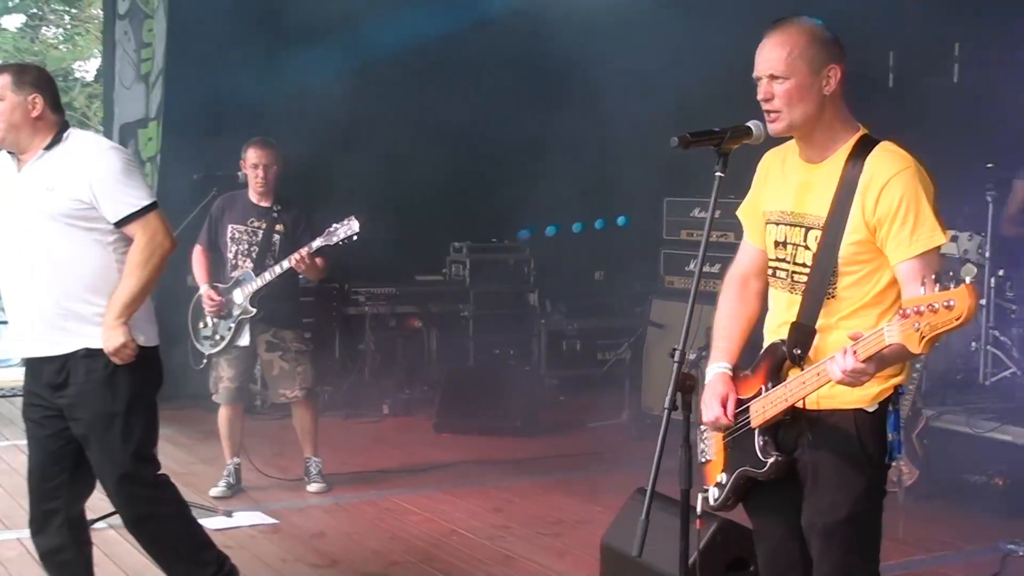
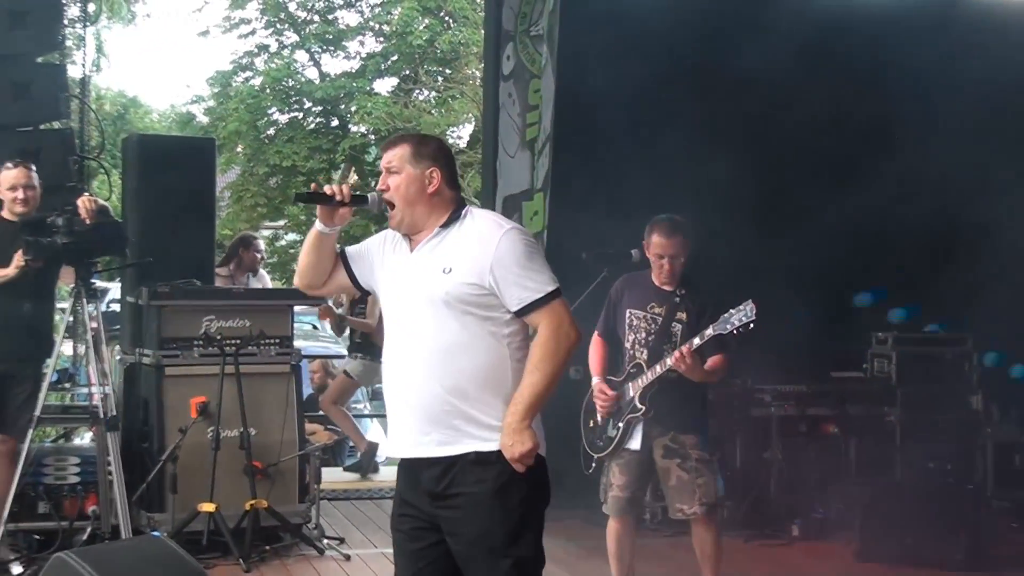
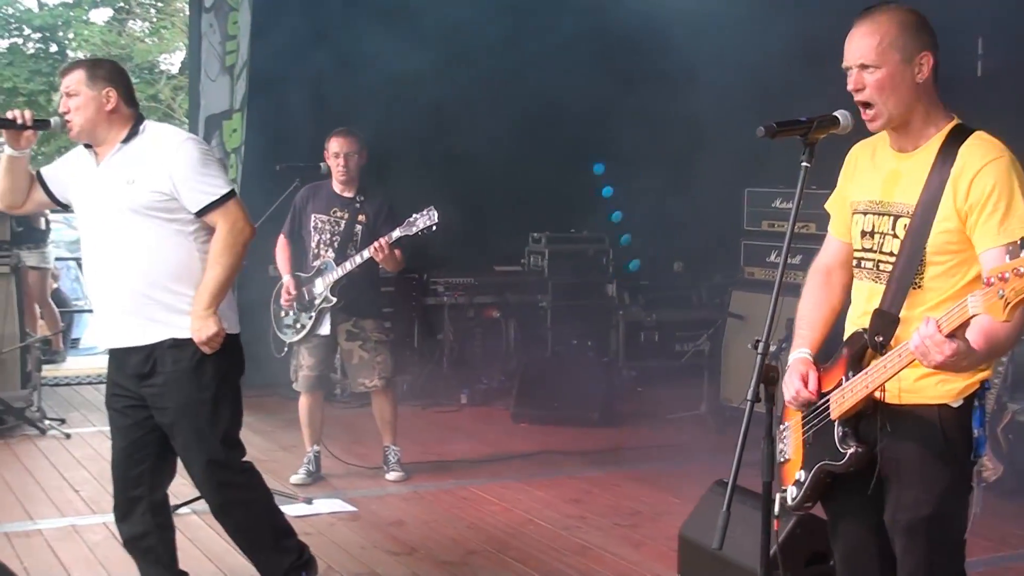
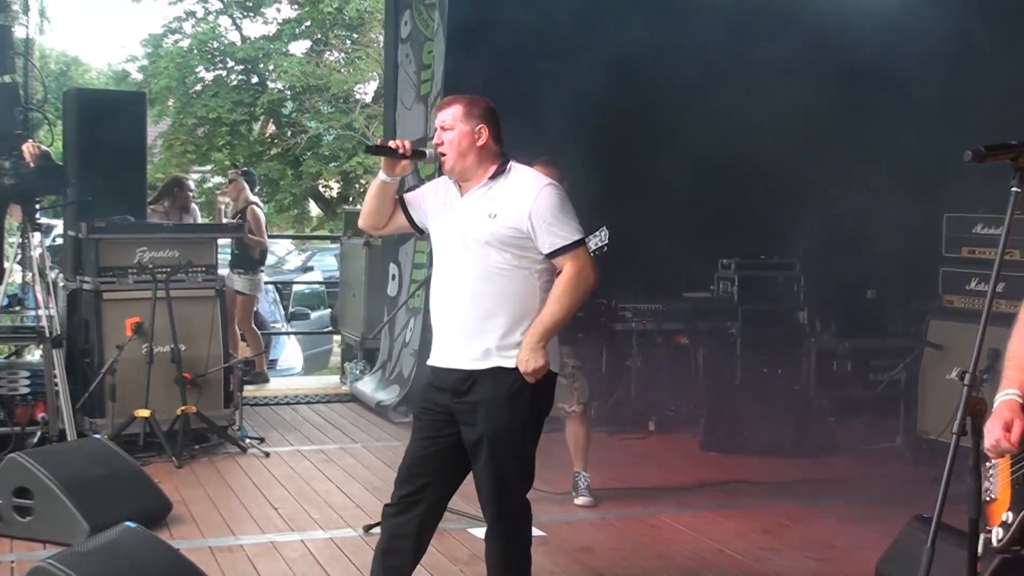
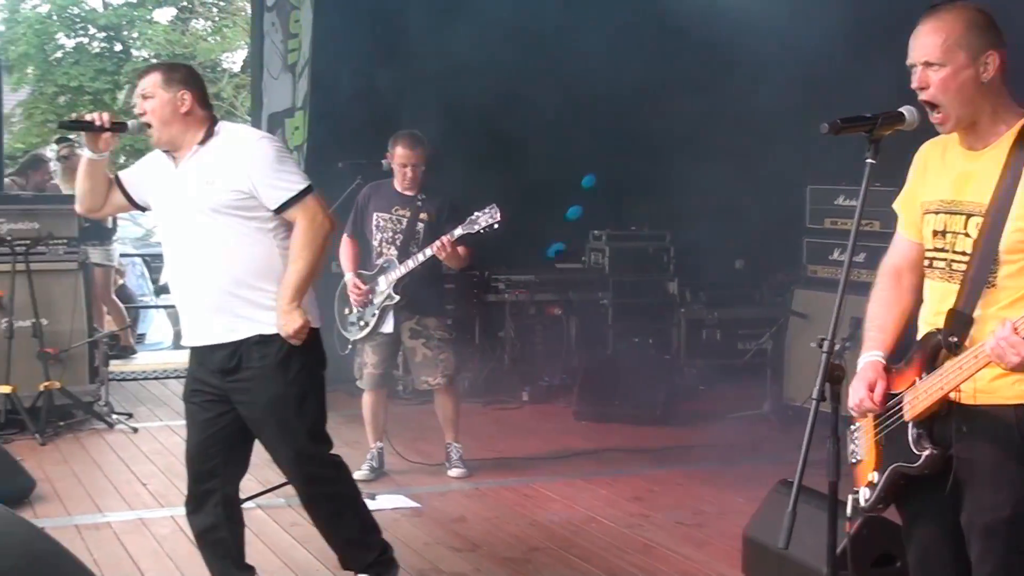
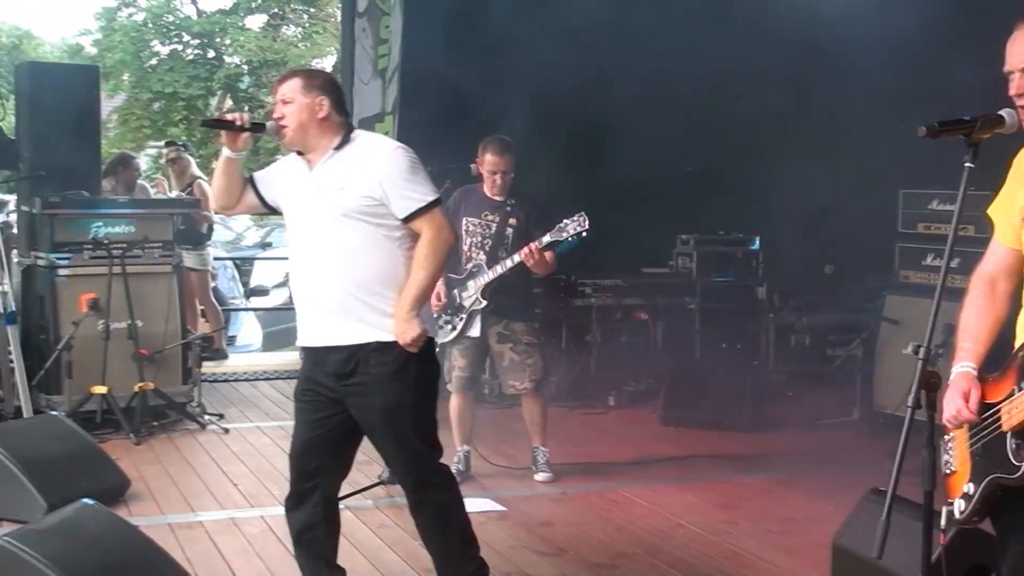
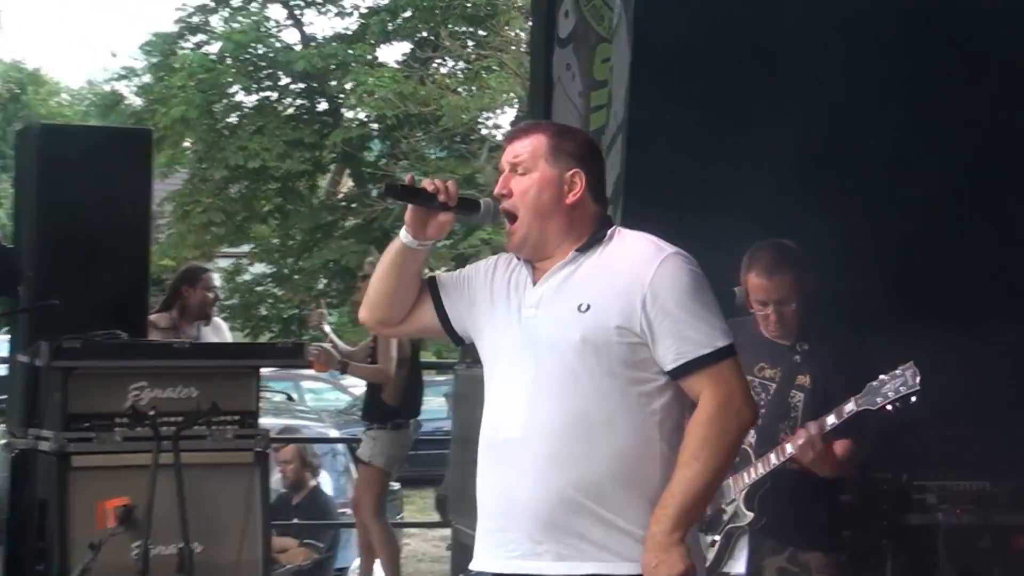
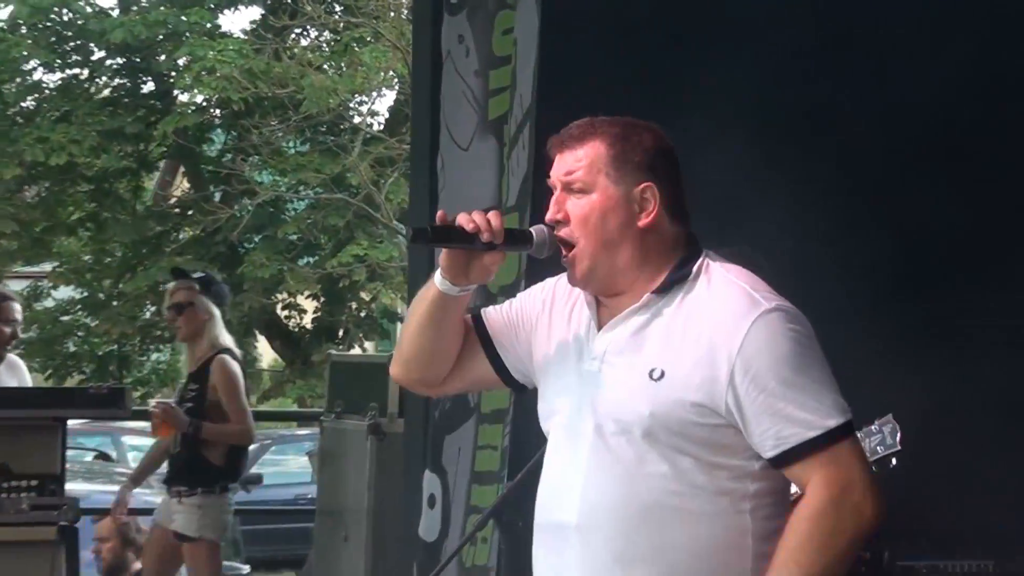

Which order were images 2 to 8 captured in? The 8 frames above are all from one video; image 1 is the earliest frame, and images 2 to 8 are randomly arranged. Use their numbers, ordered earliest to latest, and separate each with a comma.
3, 5, 6, 4, 2, 7, 8
